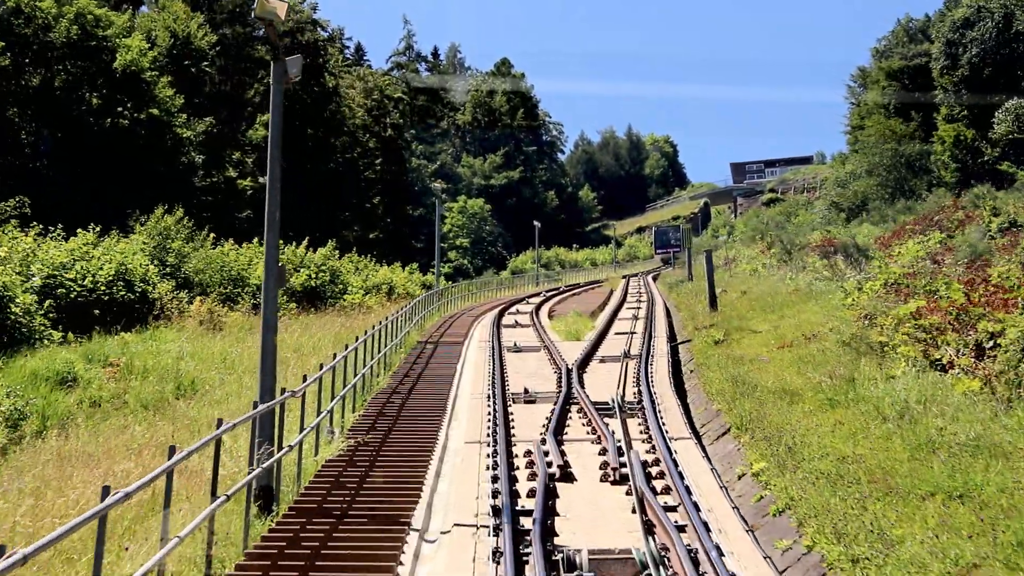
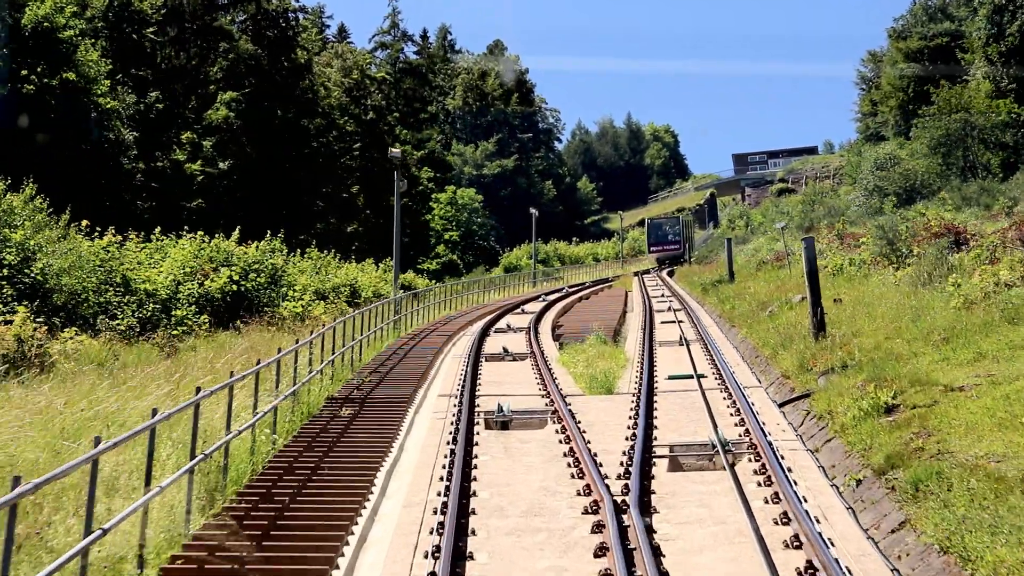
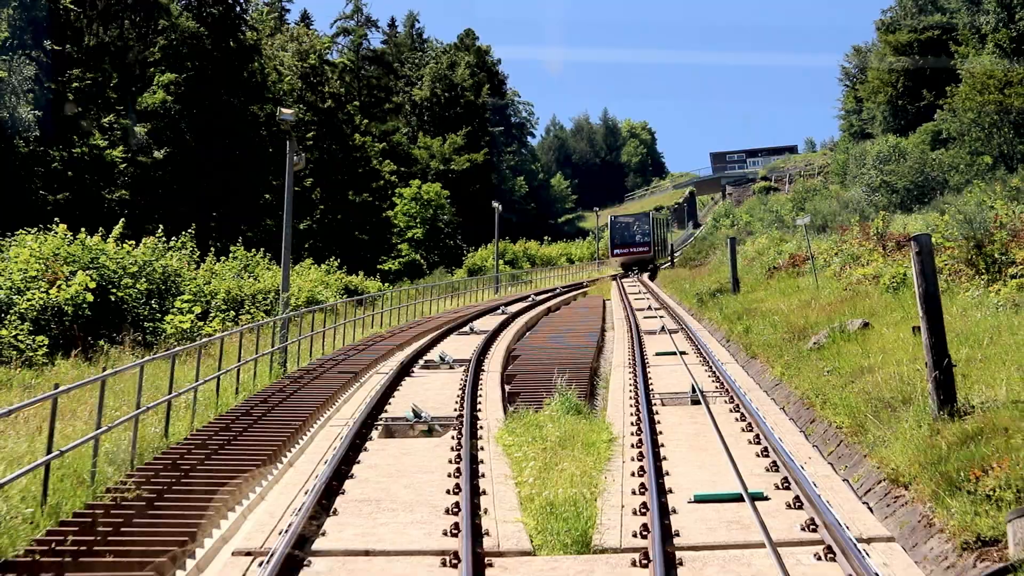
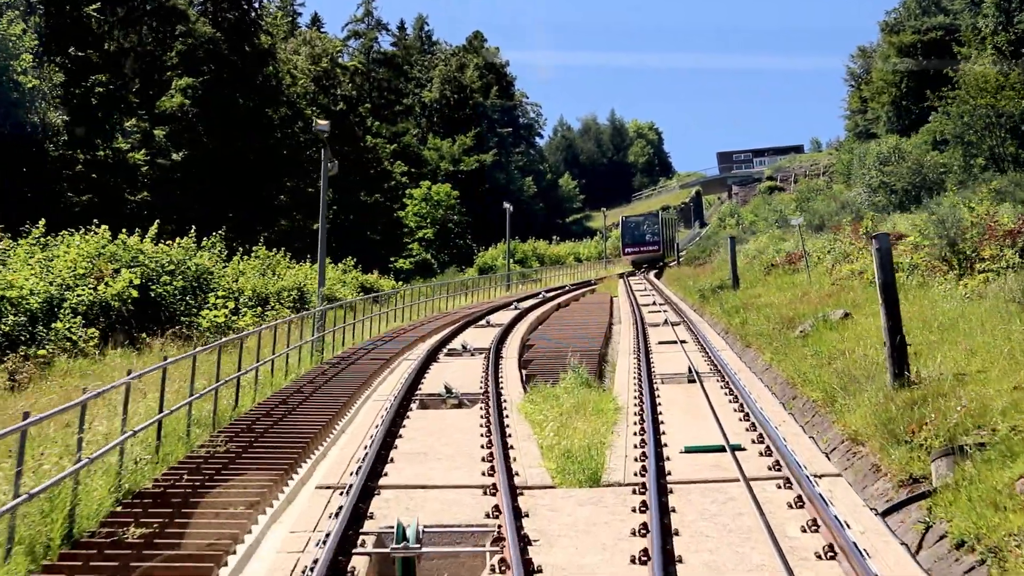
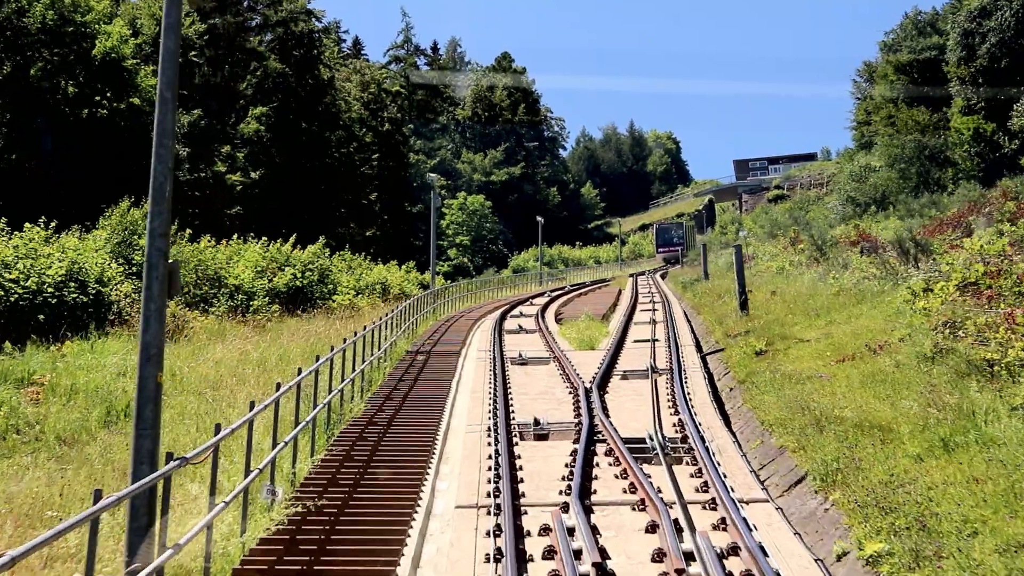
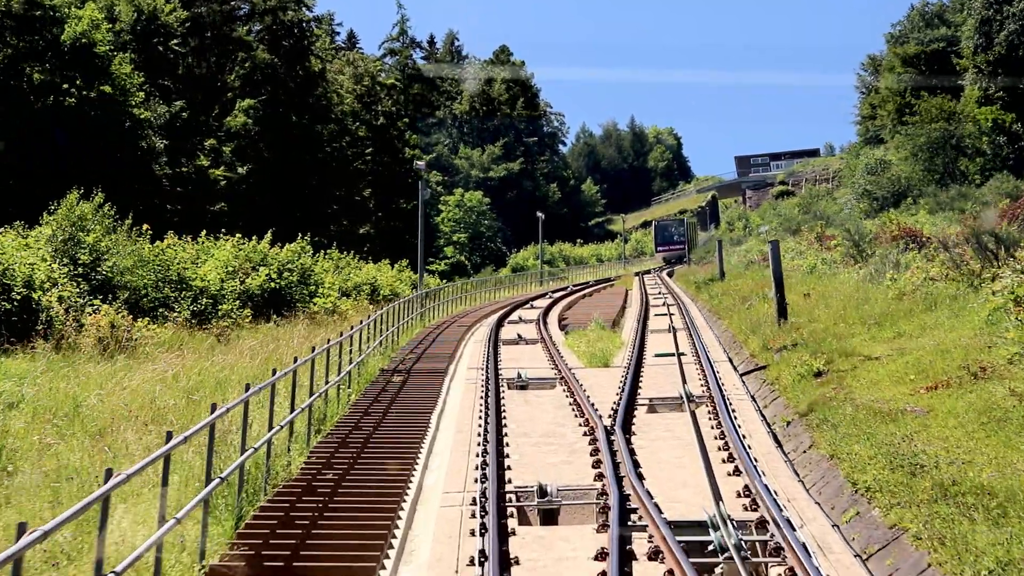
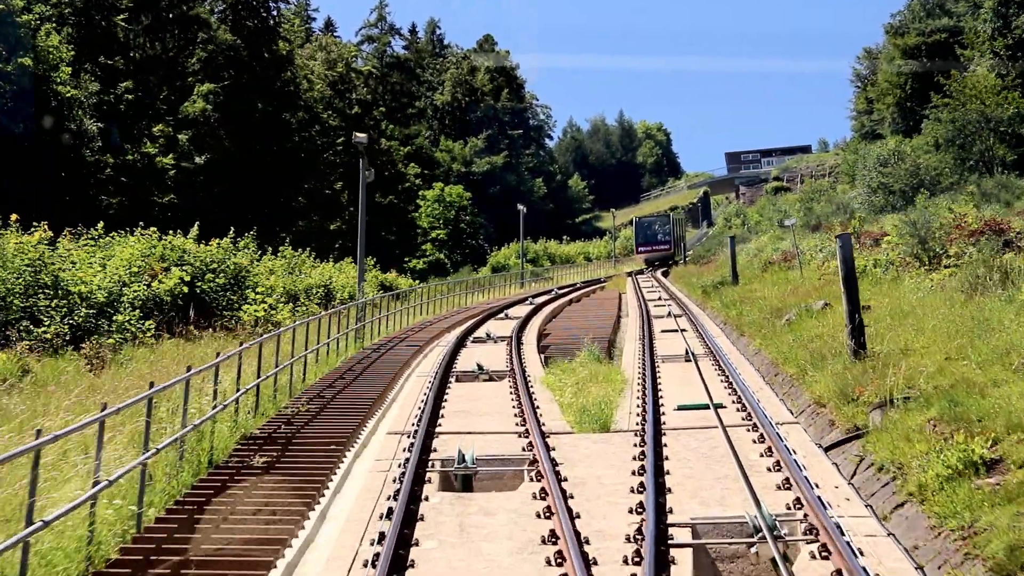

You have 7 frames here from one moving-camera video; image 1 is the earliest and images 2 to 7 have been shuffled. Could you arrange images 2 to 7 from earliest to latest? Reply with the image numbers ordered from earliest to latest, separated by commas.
5, 6, 2, 7, 4, 3
